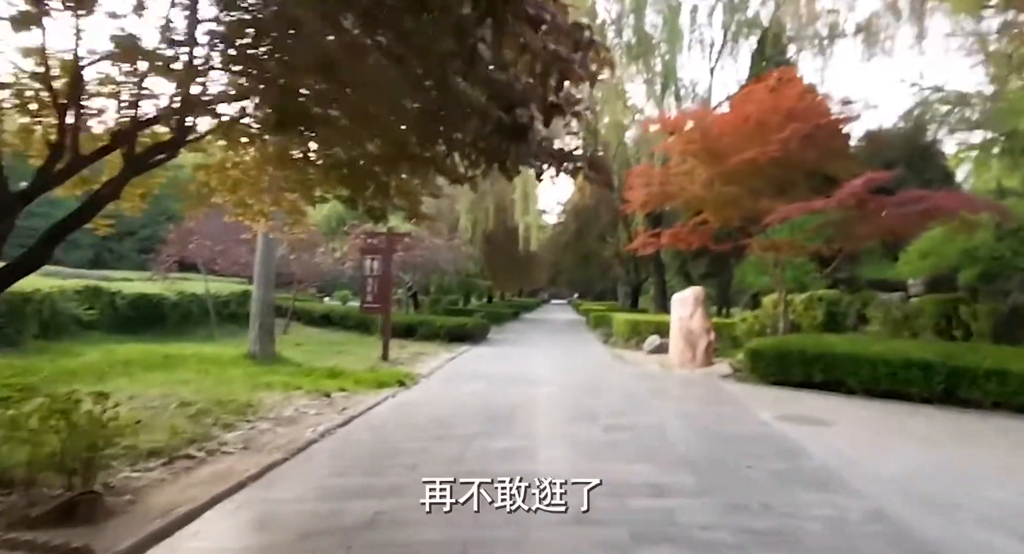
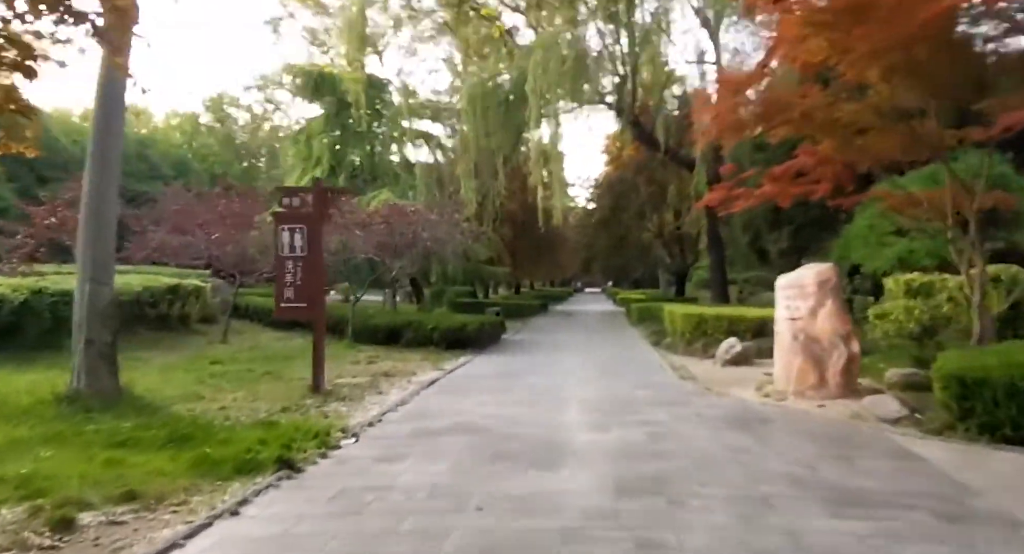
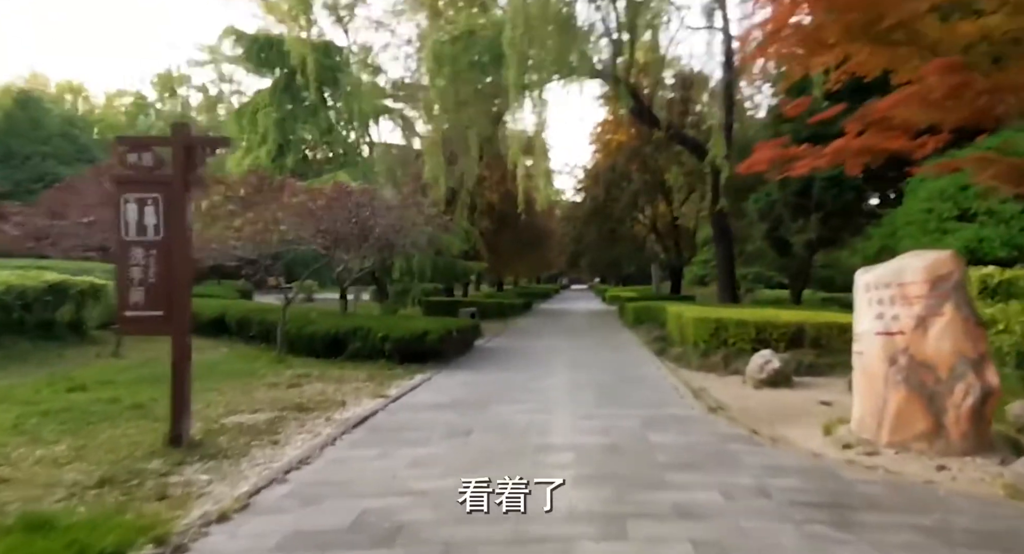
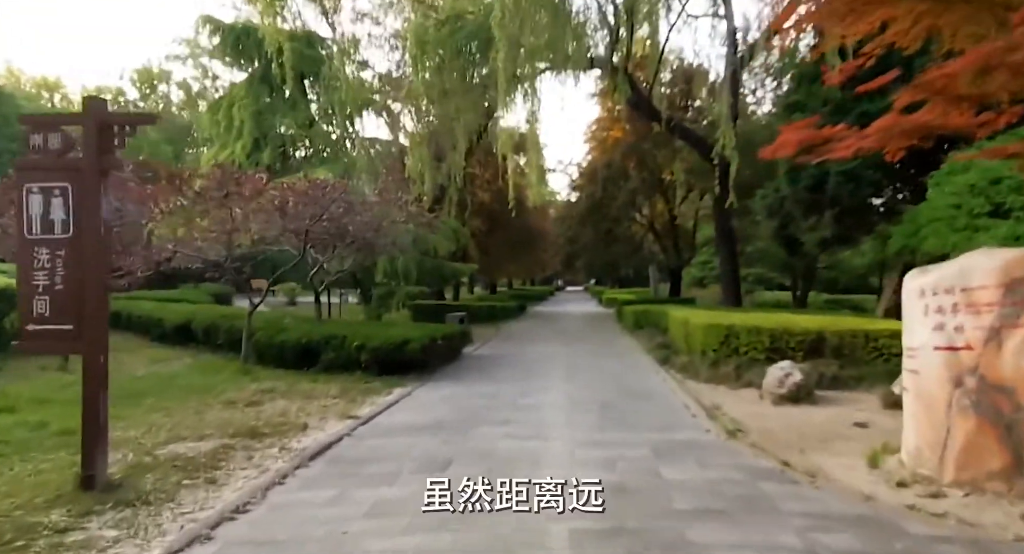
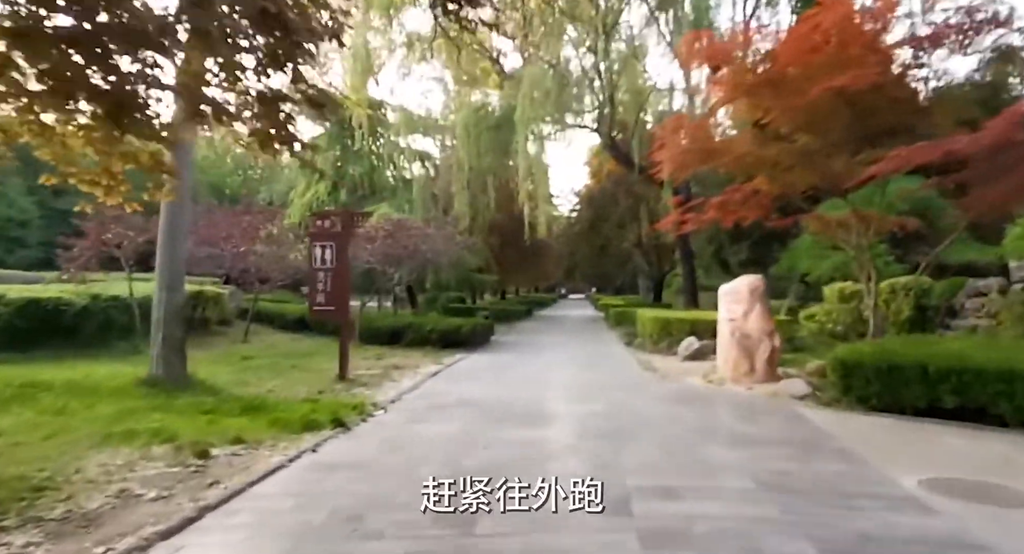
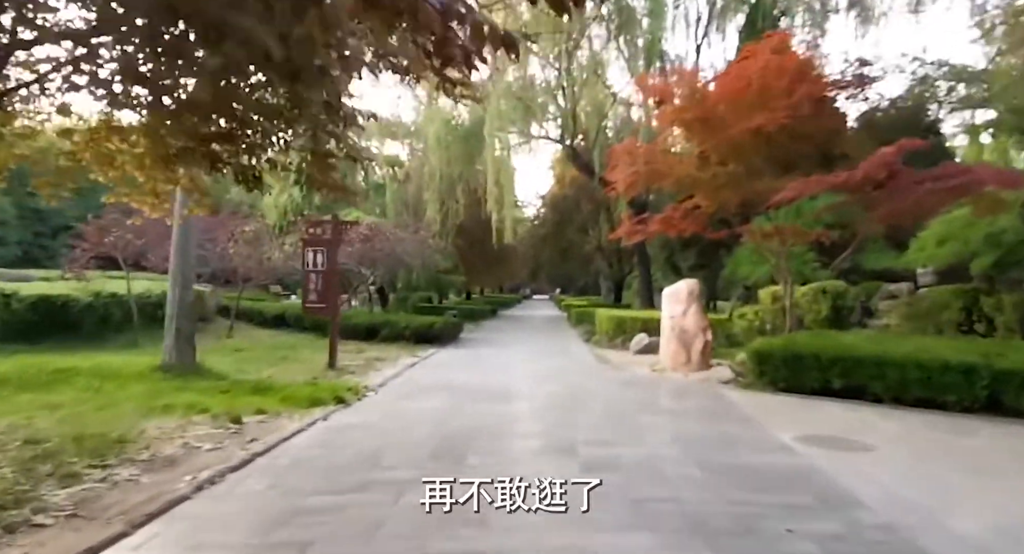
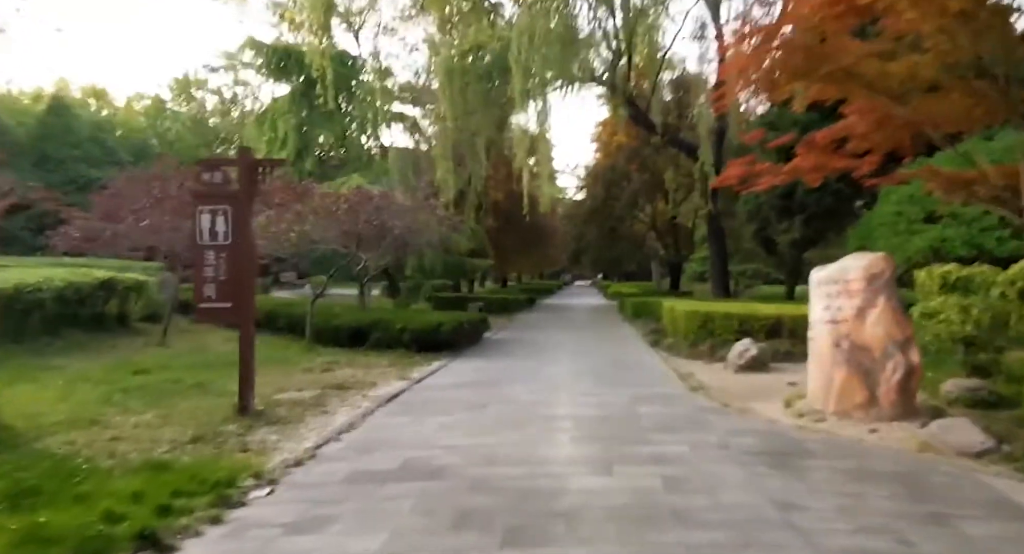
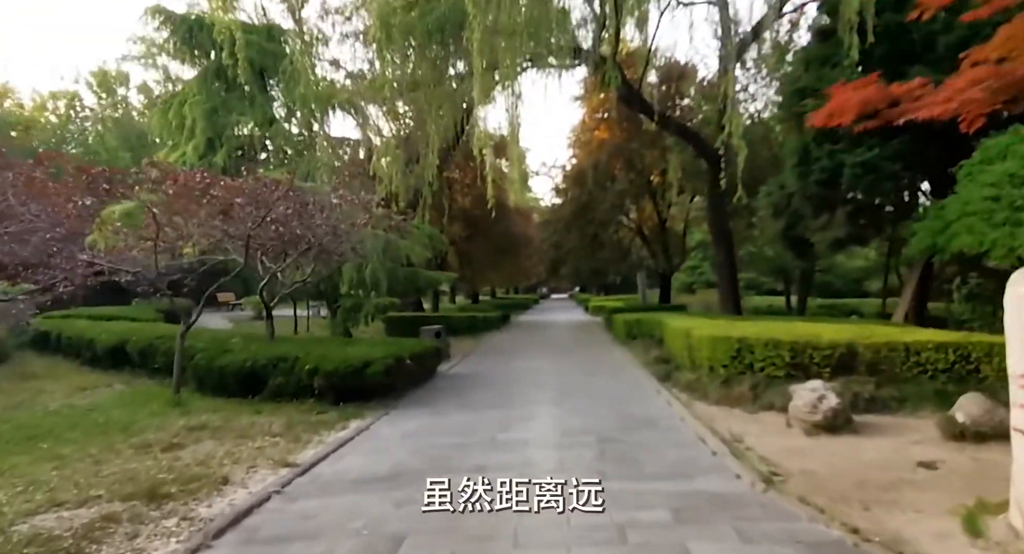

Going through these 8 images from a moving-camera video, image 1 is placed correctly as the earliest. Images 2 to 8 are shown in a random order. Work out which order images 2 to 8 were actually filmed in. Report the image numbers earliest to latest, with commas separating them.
6, 5, 2, 7, 3, 4, 8
